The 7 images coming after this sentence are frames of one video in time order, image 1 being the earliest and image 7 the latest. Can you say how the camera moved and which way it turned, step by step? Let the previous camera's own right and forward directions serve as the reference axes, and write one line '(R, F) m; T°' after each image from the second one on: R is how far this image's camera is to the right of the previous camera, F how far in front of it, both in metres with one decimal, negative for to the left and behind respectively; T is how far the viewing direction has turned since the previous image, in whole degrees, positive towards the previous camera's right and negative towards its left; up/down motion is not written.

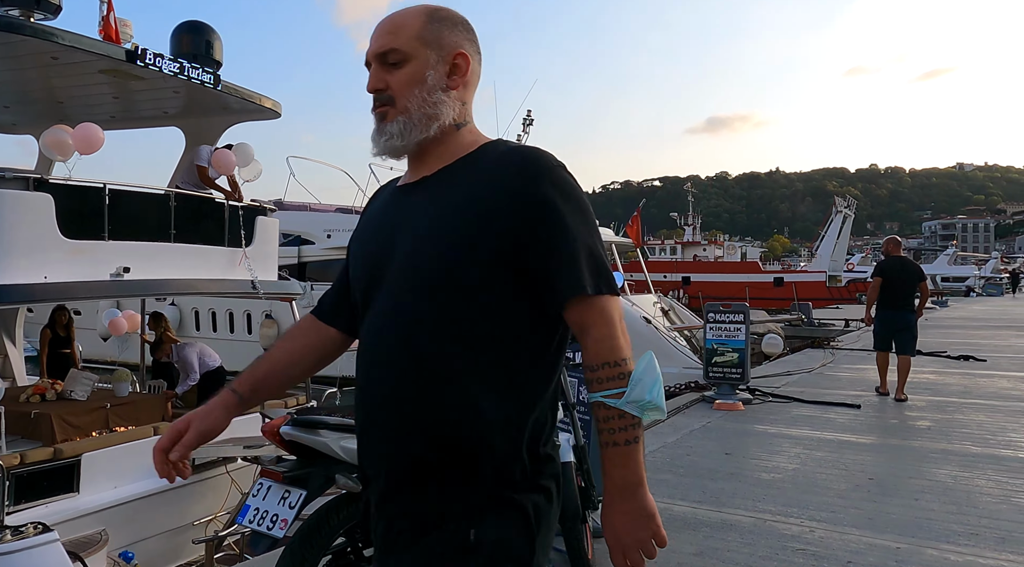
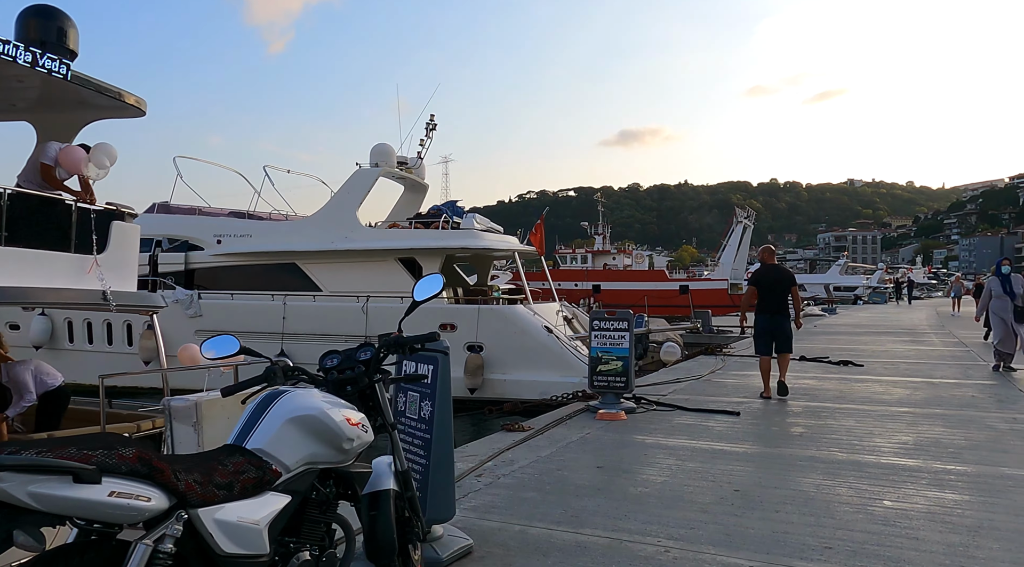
(+0.3, +0.2) m; +6°
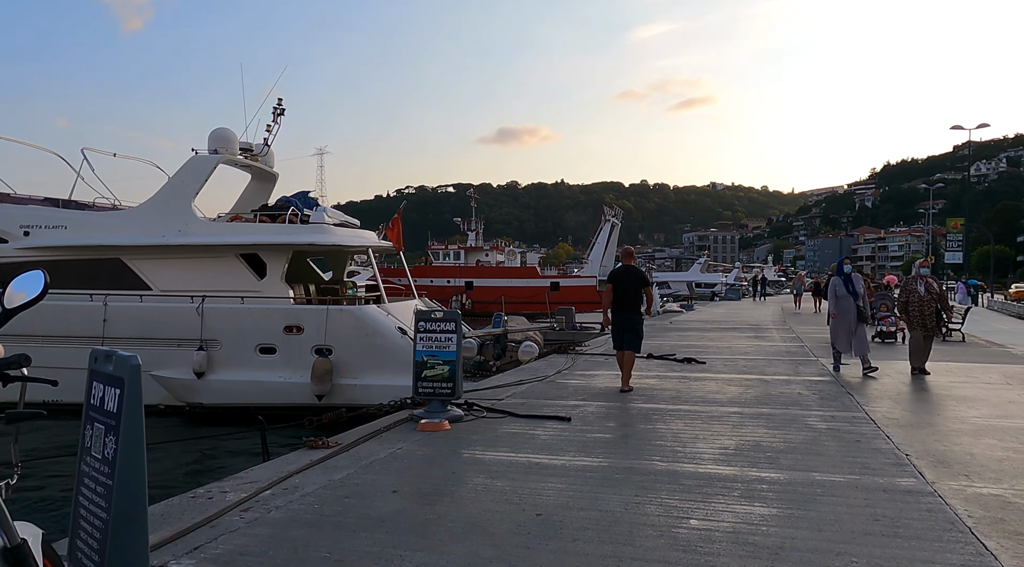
(+0.5, +0.5) m; +9°
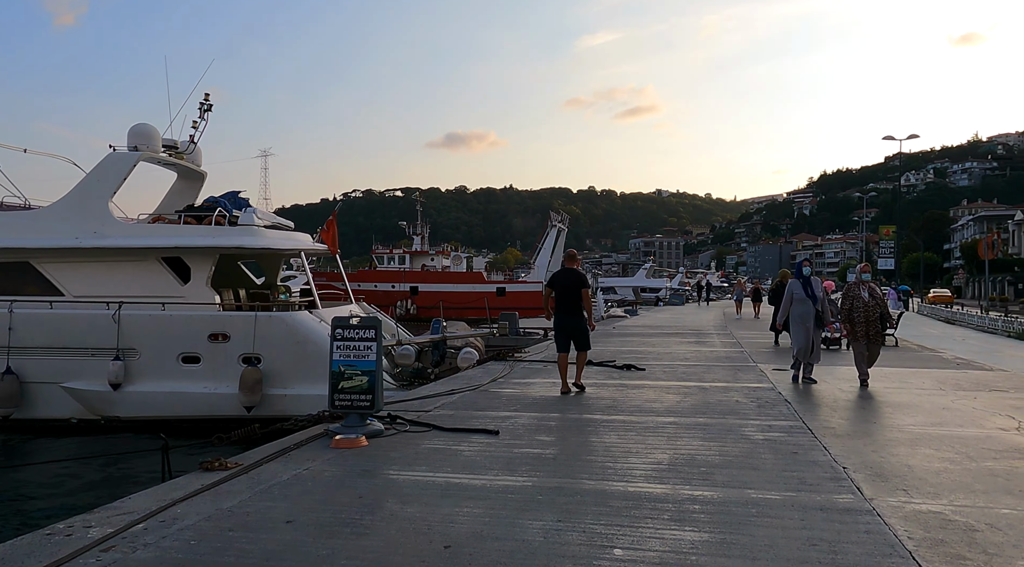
(+0.2, +0.4) m; +4°
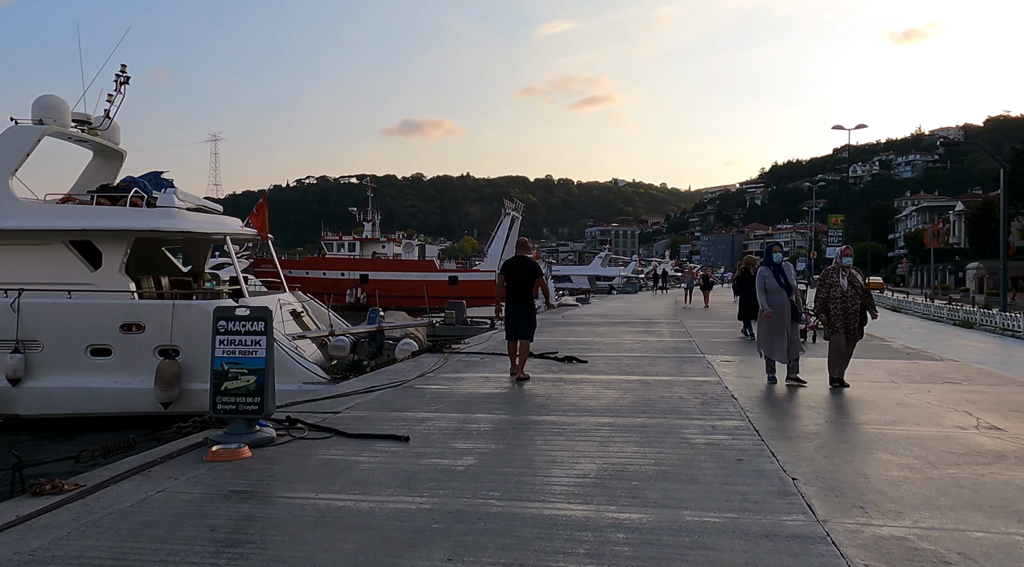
(+0.3, +0.7) m; +3°
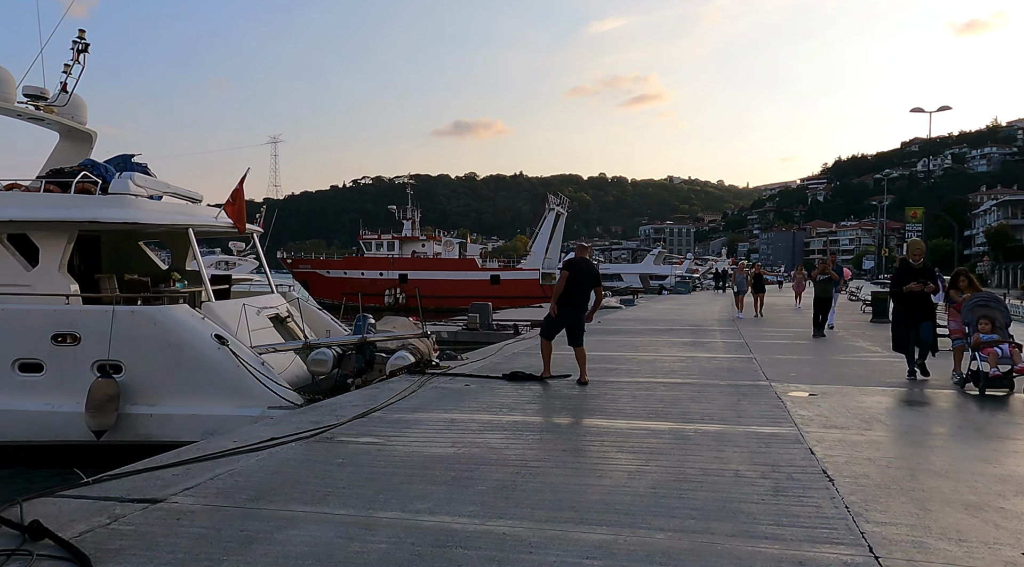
(+0.6, +2.7) m; -4°
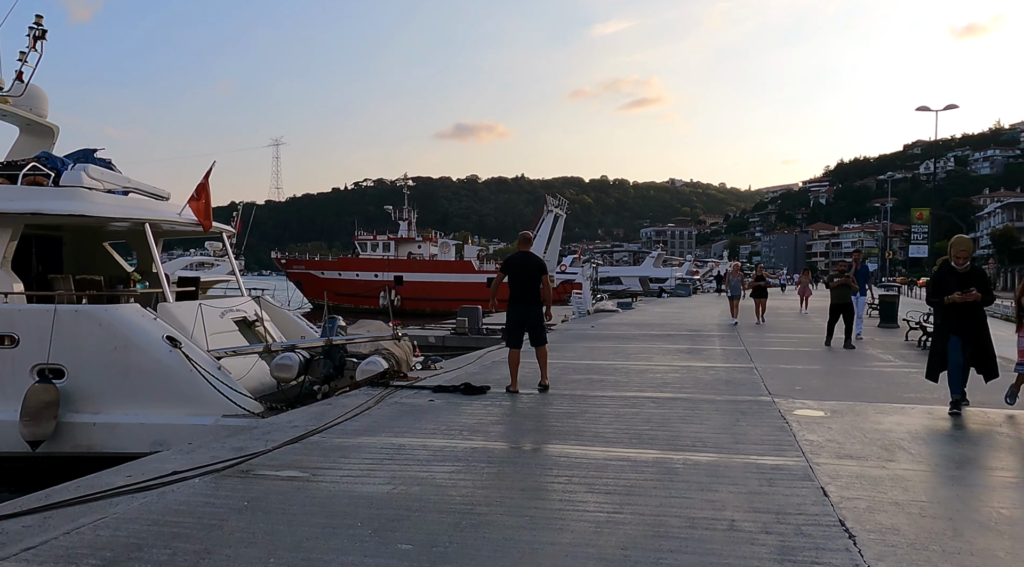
(+0.3, +0.9) m; 0°
